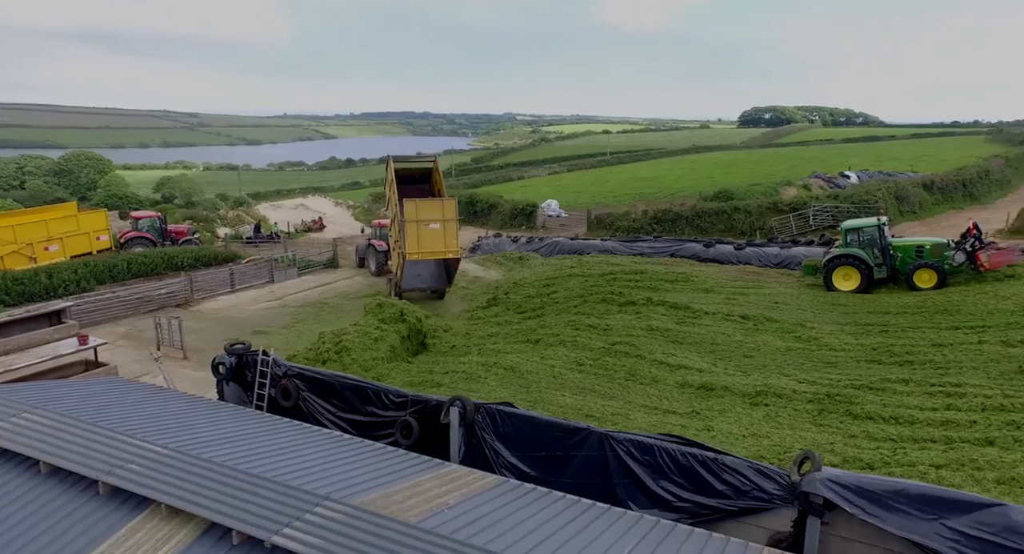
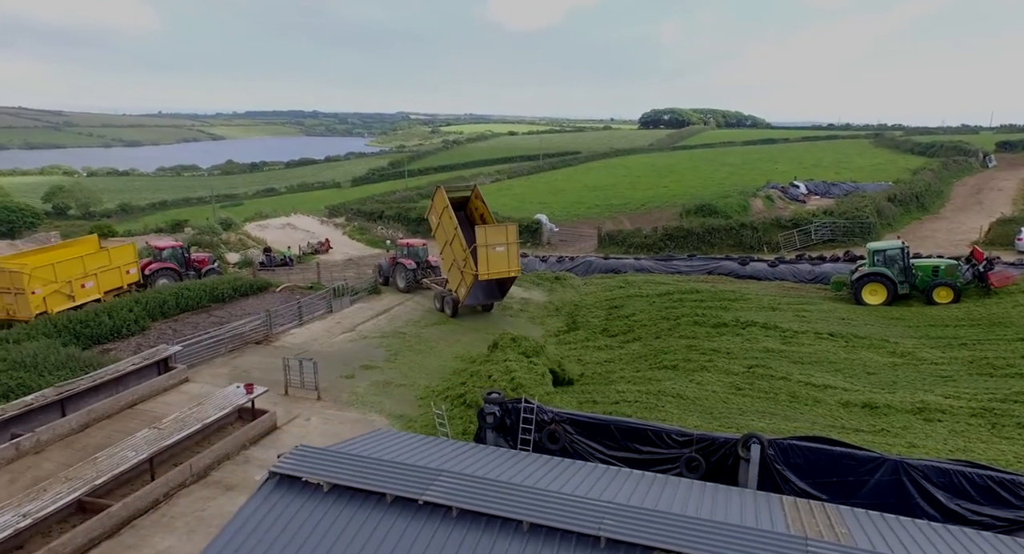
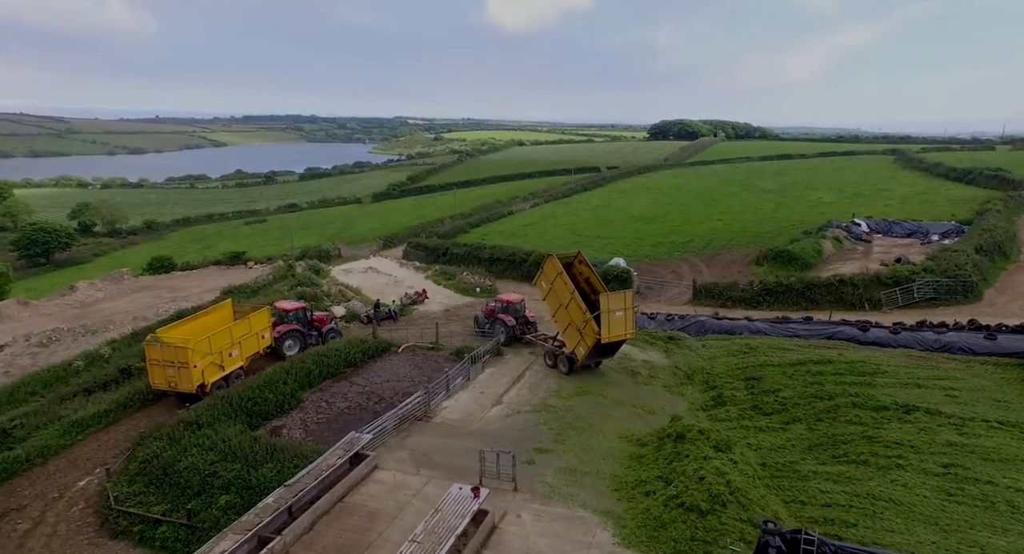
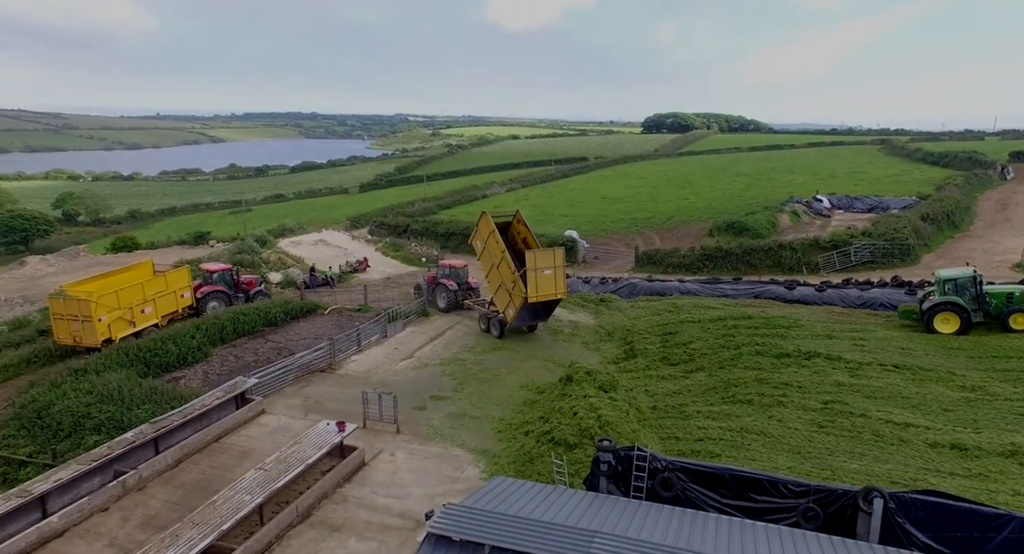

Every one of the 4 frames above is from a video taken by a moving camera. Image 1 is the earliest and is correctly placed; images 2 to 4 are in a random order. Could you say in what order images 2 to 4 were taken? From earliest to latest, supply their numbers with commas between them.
2, 4, 3
